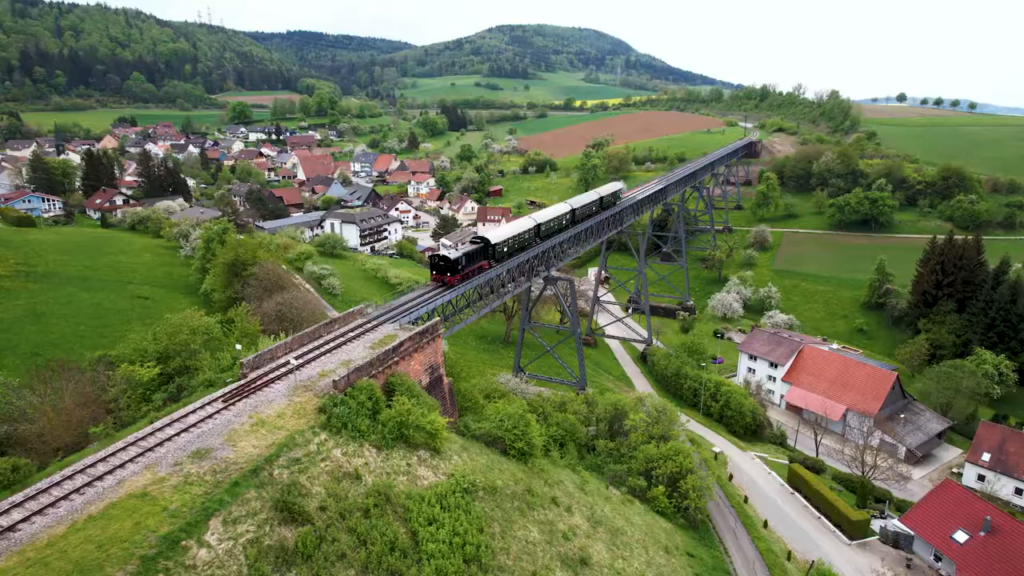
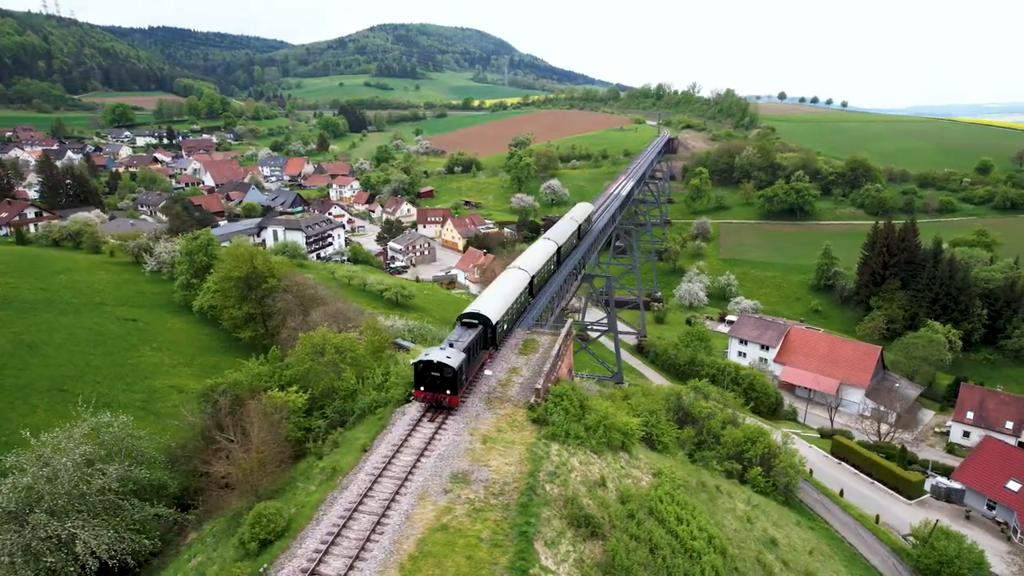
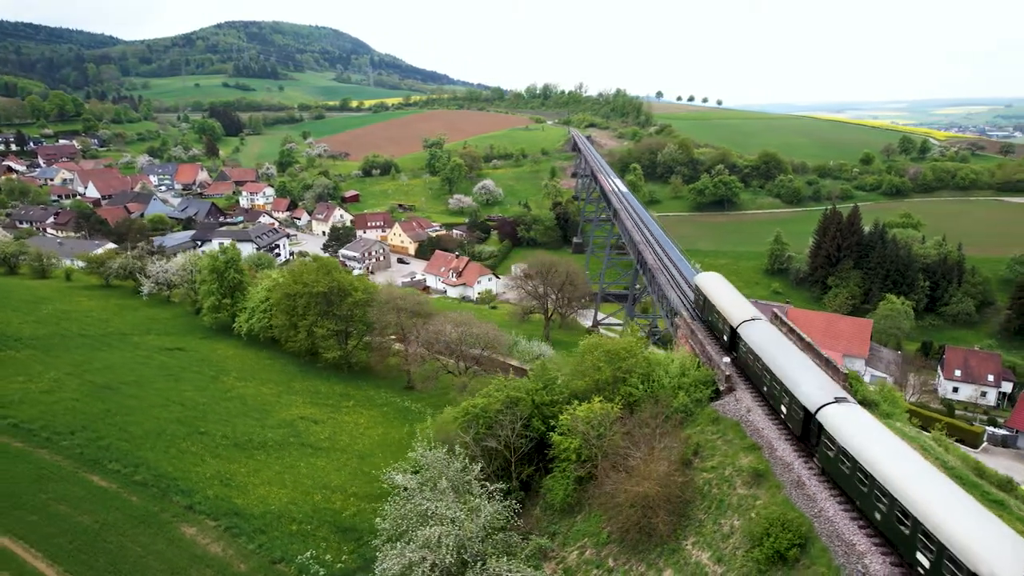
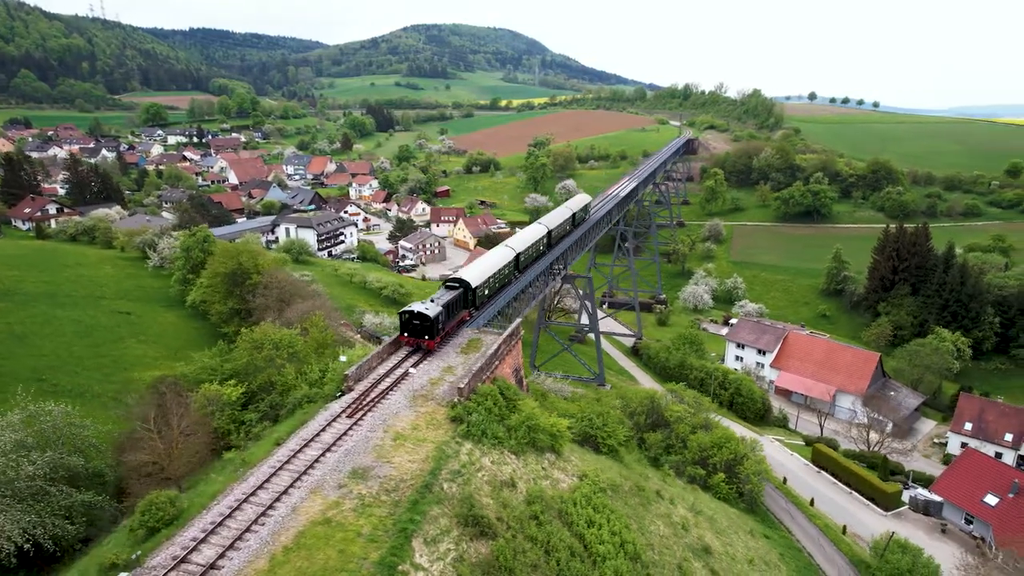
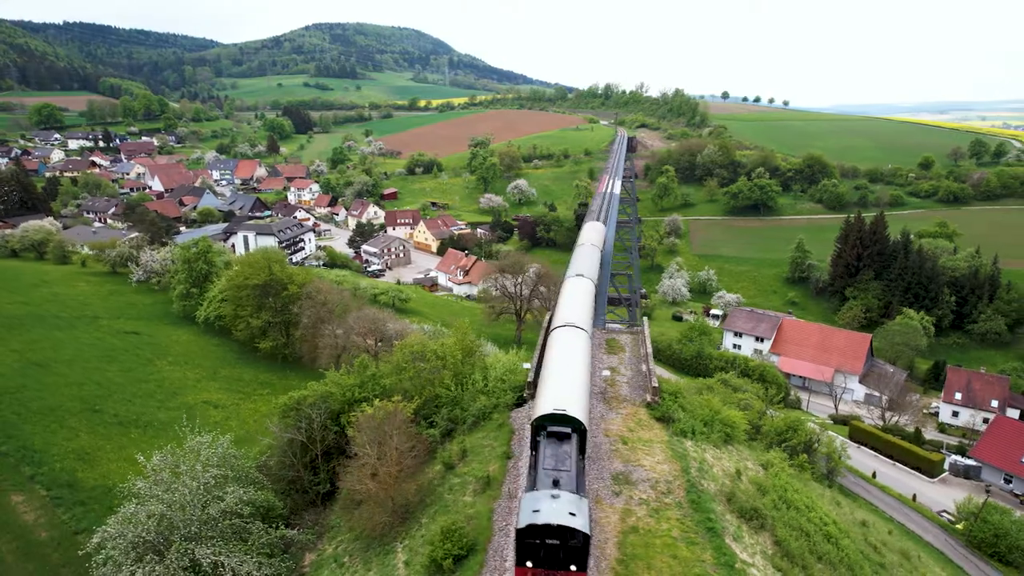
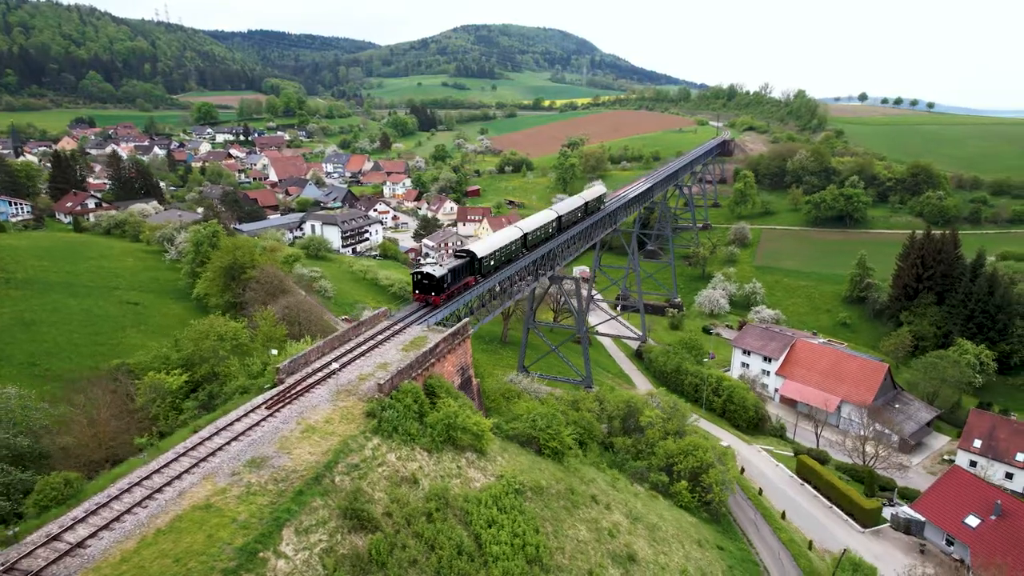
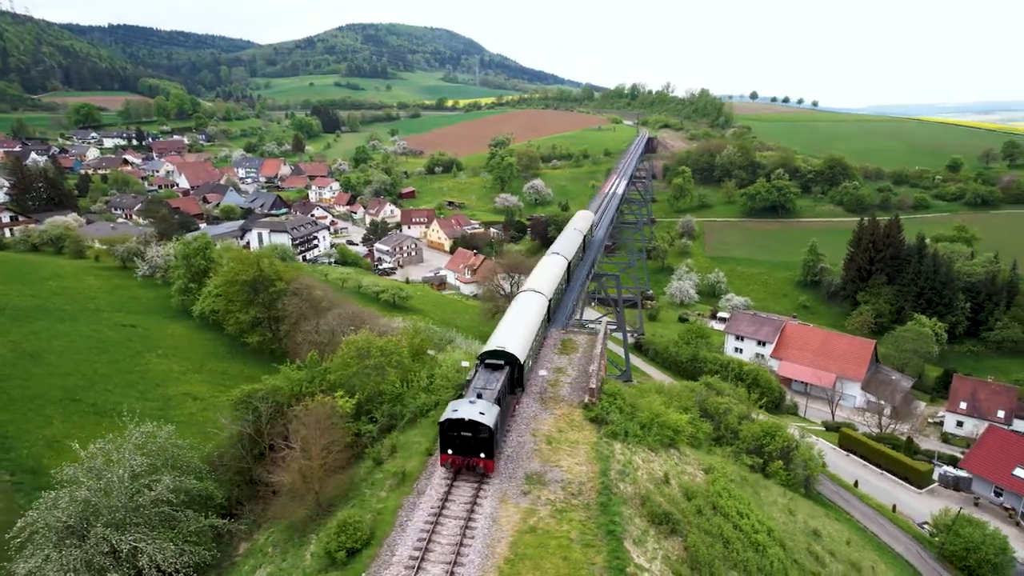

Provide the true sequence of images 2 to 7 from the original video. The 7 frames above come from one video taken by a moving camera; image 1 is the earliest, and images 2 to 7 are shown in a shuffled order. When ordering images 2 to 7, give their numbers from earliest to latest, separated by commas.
6, 4, 2, 7, 5, 3
